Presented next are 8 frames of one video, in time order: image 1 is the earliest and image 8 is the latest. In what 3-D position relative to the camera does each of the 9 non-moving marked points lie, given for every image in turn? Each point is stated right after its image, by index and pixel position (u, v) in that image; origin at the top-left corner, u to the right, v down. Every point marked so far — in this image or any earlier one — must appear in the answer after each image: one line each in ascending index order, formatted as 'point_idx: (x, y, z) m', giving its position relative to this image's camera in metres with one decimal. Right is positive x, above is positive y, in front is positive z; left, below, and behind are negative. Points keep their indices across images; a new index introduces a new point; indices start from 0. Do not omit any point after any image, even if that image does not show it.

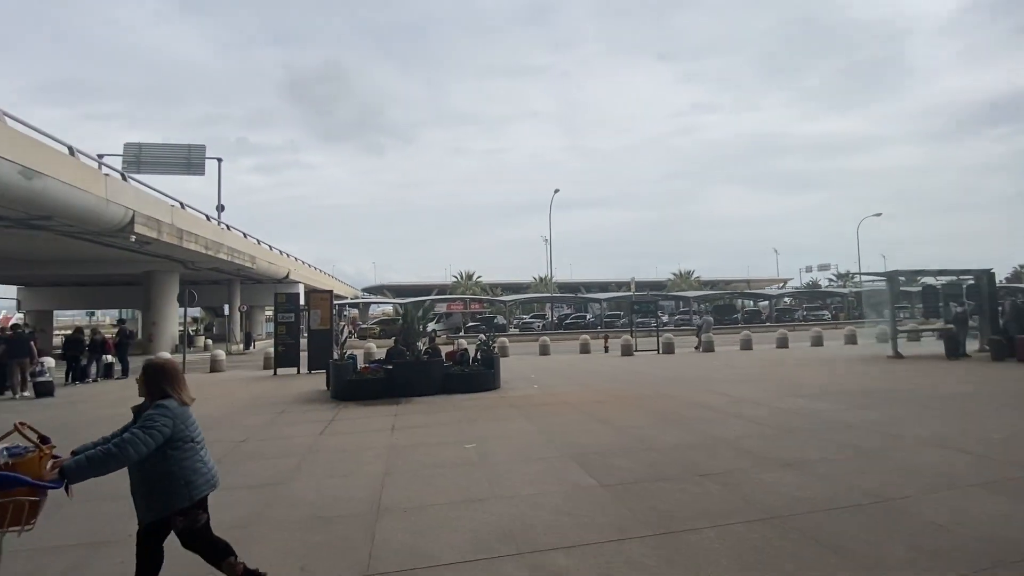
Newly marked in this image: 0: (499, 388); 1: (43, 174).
0: (-0.3, -2.3, +10.9) m
1: (-15.0, +3.7, +15.5) m
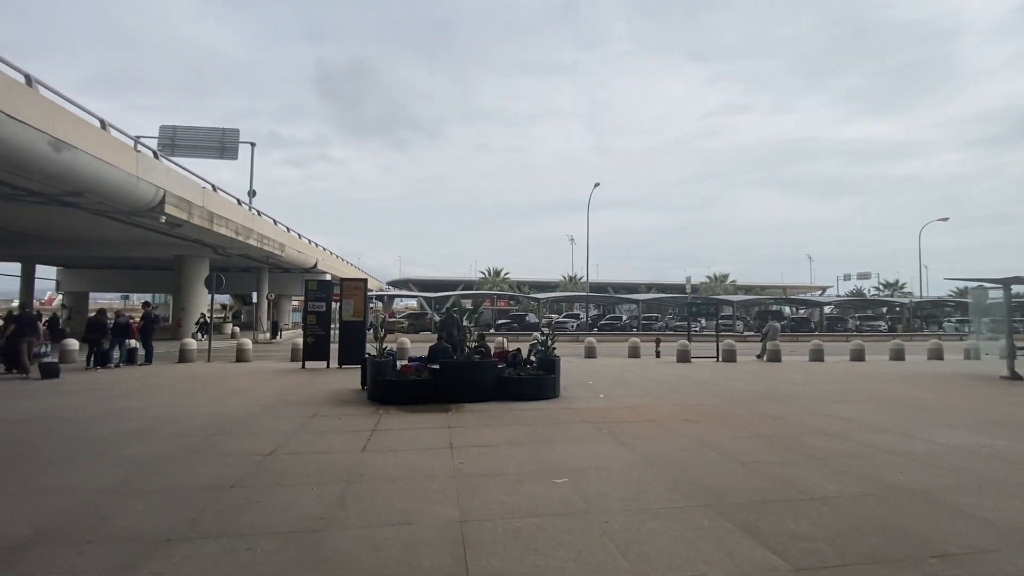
0: (+0.9, -2.1, +9.4) m
1: (-13.4, +4.3, +14.7) m
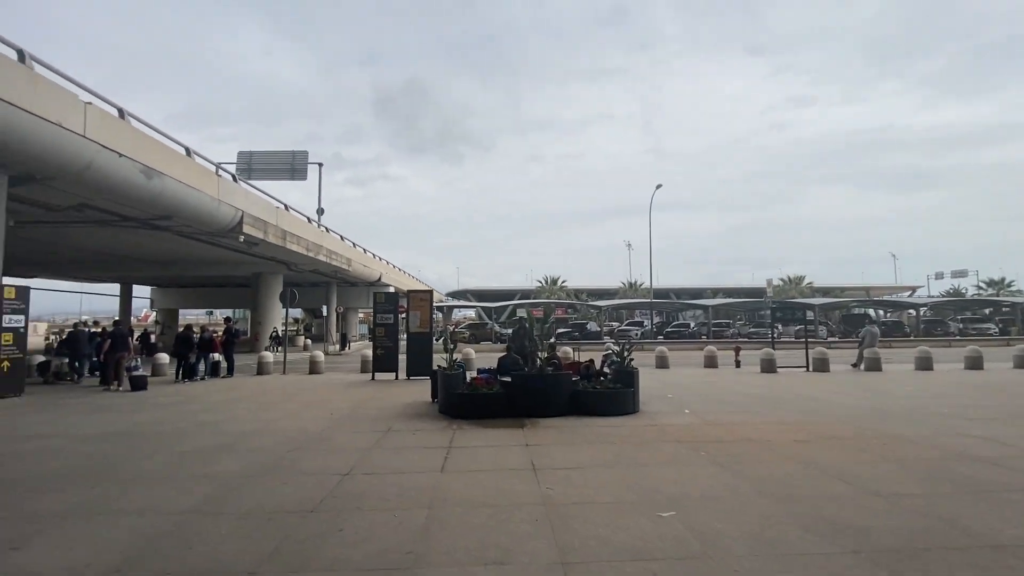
0: (+2.3, -2.3, +8.8) m
1: (-11.4, +3.7, +15.7) m
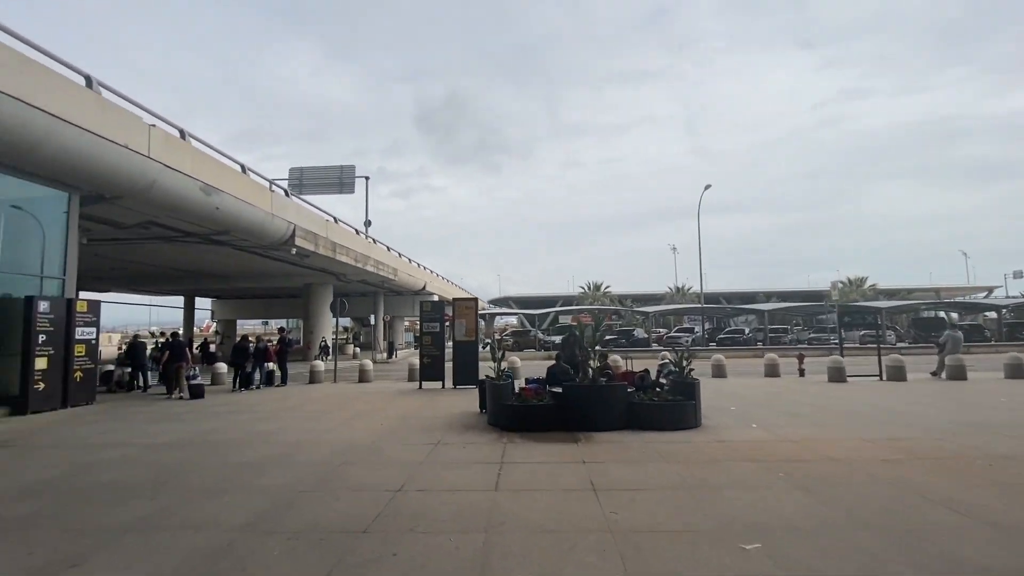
0: (+3.2, -2.3, +8.2) m
1: (-10.0, +3.3, +16.4) m
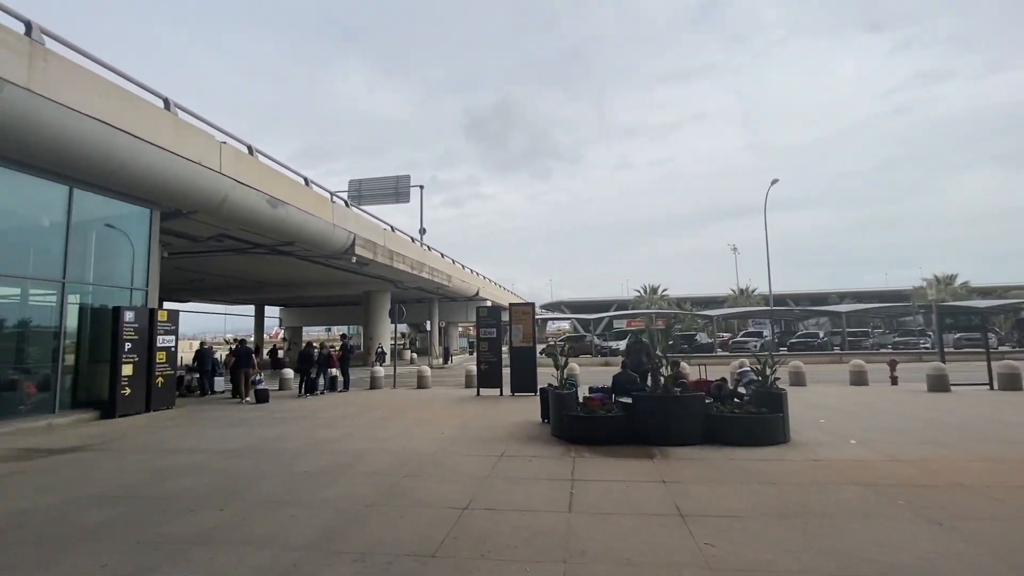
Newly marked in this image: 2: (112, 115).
0: (+4.3, -2.3, +7.4) m
1: (-8.0, +3.0, +17.0) m
2: (-9.2, +4.0, +11.1) m
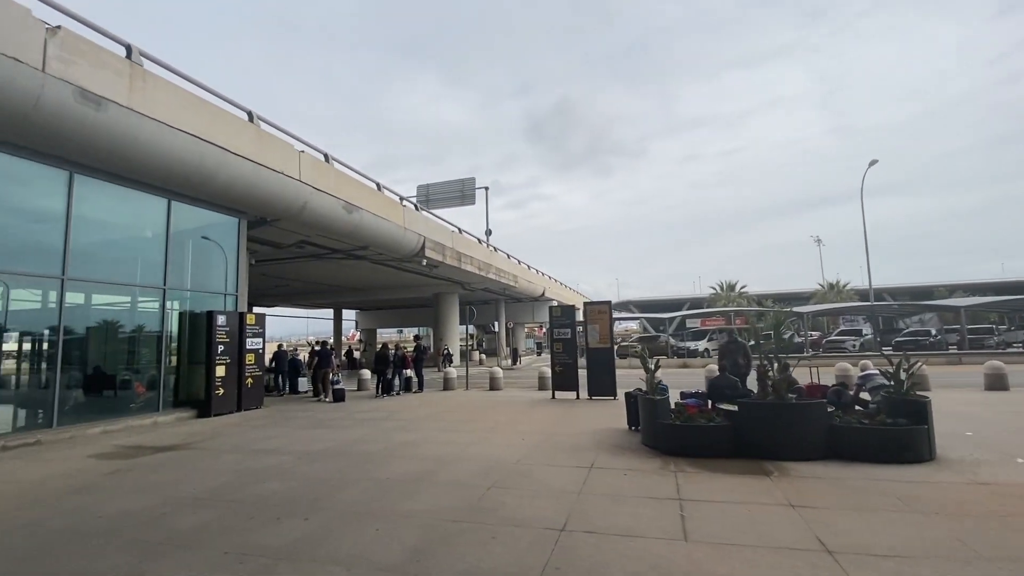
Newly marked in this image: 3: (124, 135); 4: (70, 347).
0: (+5.5, -2.2, +6.2) m
1: (-5.5, +2.9, +17.4) m
2: (-7.5, +3.9, +11.7) m
3: (-8.2, +3.2, +10.1) m
4: (-9.9, -1.3, +10.9) m
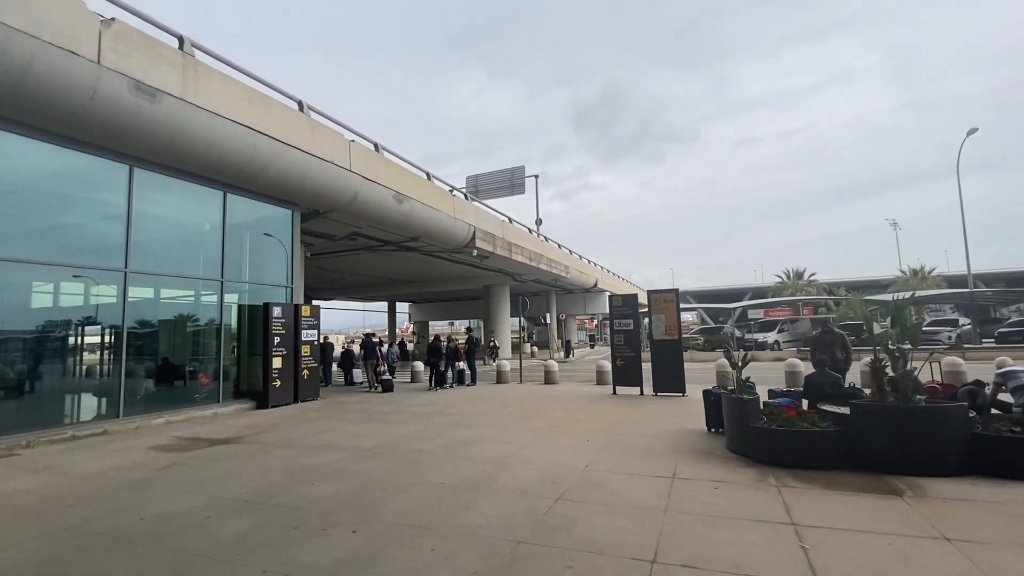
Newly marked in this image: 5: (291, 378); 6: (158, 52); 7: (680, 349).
0: (+6.2, -1.9, +4.9) m
1: (-3.7, +3.2, +17.1) m
2: (-6.2, +4.1, +11.6) m
3: (-7.0, +3.4, +10.1) m
4: (-8.6, -1.2, +11.2) m
5: (-6.4, -2.6, +14.0) m
6: (-7.1, +4.8, +9.7) m
7: (+4.1, -1.5, +11.9) m
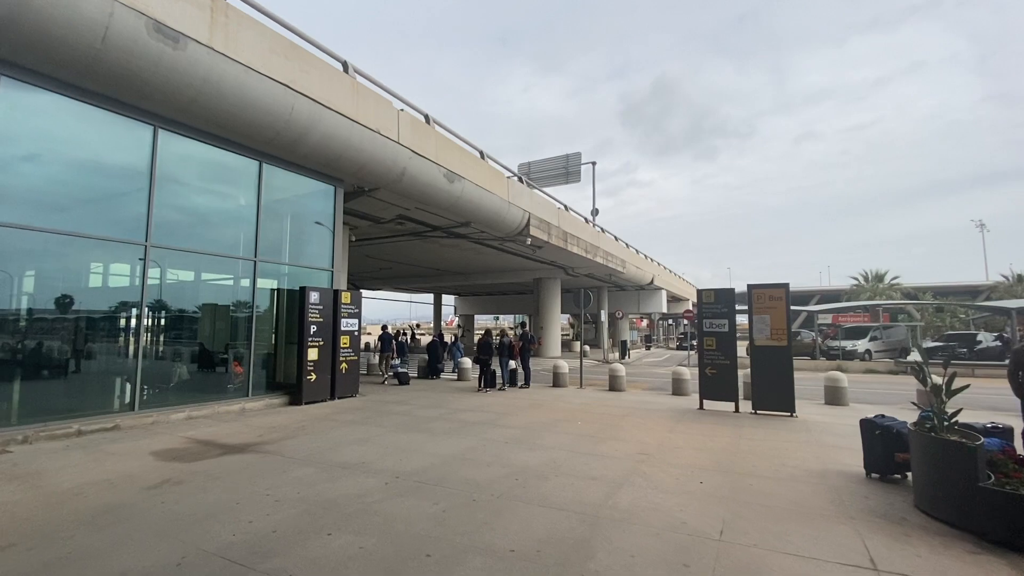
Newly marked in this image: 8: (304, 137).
0: (+7.0, -1.9, +2.5) m
1: (-1.6, +3.6, +15.4) m
2: (-4.7, +4.5, +10.1) m
3: (-5.6, +3.8, +8.8) m
4: (-7.2, -0.7, +10.0) m
5: (-4.8, -2.2, +12.6) m
6: (-5.7, +5.2, +8.4) m
7: (+5.5, -1.4, +9.6) m
8: (-4.7, +3.3, +10.8) m
